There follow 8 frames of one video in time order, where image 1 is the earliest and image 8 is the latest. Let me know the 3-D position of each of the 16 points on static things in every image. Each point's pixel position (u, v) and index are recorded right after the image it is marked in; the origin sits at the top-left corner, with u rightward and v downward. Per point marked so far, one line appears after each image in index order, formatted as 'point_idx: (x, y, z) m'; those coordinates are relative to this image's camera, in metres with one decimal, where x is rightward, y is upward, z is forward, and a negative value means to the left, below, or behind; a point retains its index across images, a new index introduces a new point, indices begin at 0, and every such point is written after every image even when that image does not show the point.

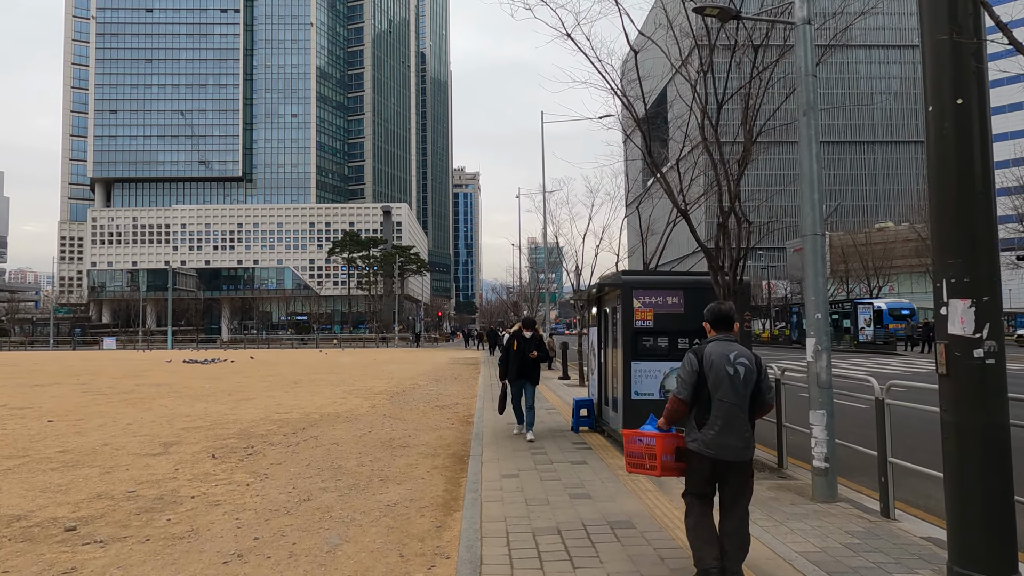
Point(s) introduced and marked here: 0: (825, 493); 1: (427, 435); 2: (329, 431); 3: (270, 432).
0: (+2.5, -1.7, +5.4) m
1: (-1.1, -2.0, +8.9) m
2: (-2.6, -2.1, +9.5) m
3: (-3.5, -2.1, +9.6) m
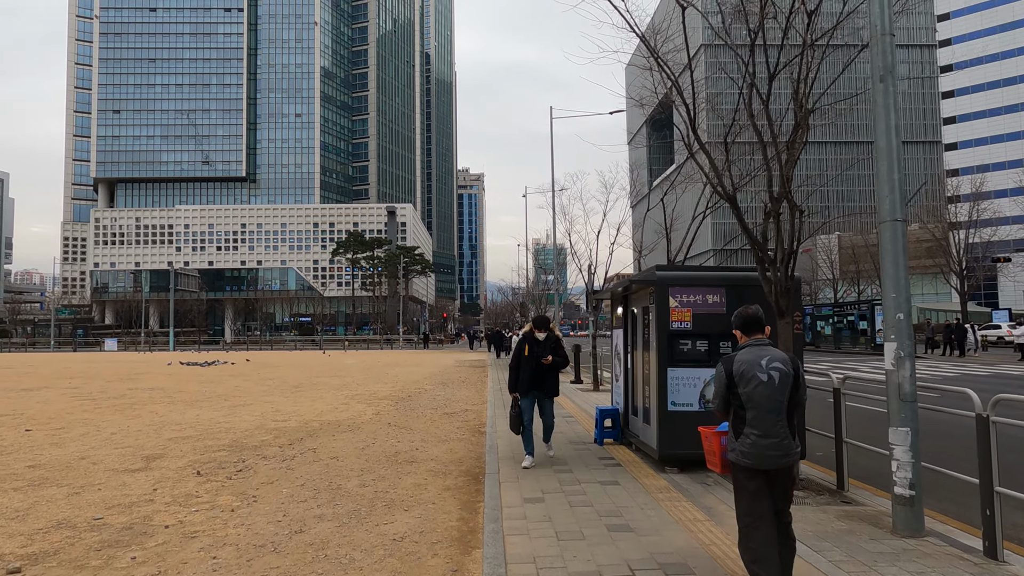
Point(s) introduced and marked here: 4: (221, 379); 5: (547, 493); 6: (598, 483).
0: (+2.7, -1.6, +4.6) m
1: (-0.9, -1.9, +8.1) m
2: (-2.4, -2.0, +8.7) m
3: (-3.3, -2.1, +8.8) m
4: (-8.5, -2.6, +19.4) m
5: (+0.3, -1.8, +5.7) m
6: (+0.8, -1.8, +6.1) m
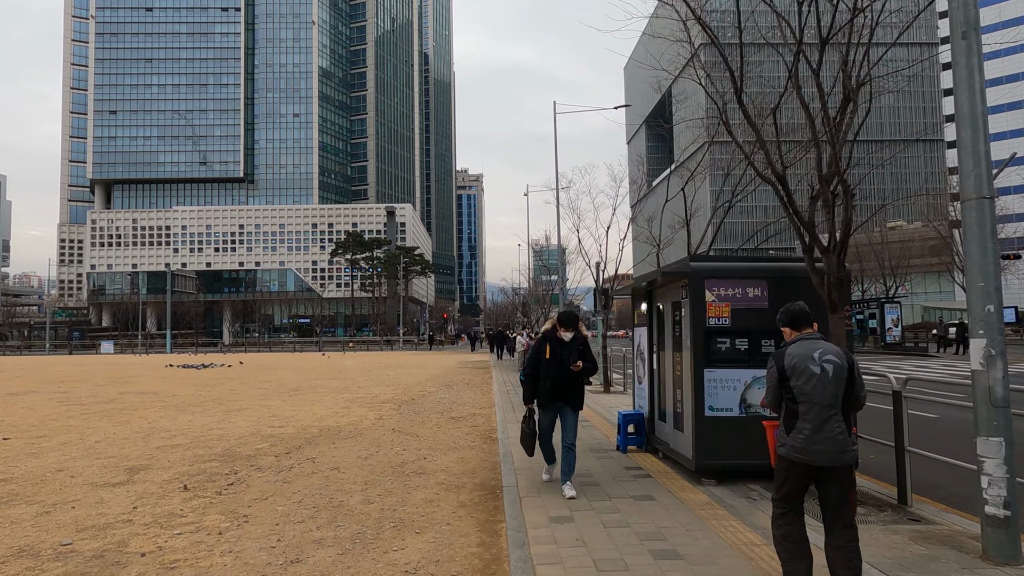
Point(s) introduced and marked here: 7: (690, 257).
0: (+2.9, -1.6, +3.9) m
1: (-0.7, -1.9, +7.4) m
2: (-2.2, -2.0, +8.1) m
3: (-3.1, -2.0, +8.2) m
4: (-8.3, -2.6, +18.7) m
5: (+0.5, -1.7, +5.0) m
6: (+1.0, -1.7, +5.4) m
7: (+1.7, +0.3, +6.2) m
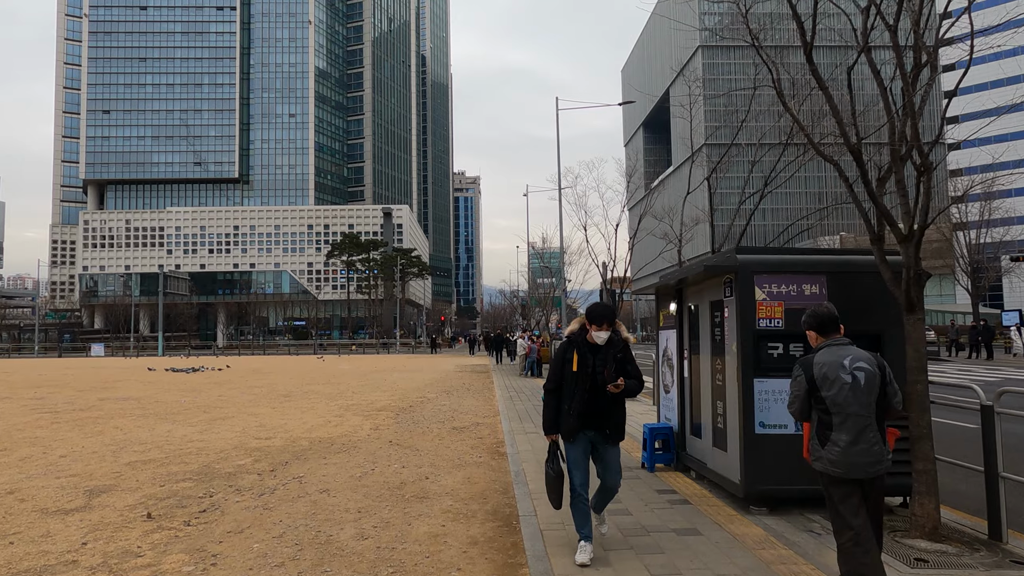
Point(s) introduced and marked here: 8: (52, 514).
0: (+3.0, -1.5, +3.1) m
1: (-0.6, -1.9, +6.6) m
2: (-2.1, -2.0, +7.2) m
3: (-3.0, -2.0, +7.3) m
4: (-8.2, -2.7, +17.8) m
5: (+0.6, -1.7, +4.2) m
6: (+1.1, -1.7, +4.6) m
7: (+1.8, +0.3, +5.4) m
8: (-3.8, -1.9, +5.5) m
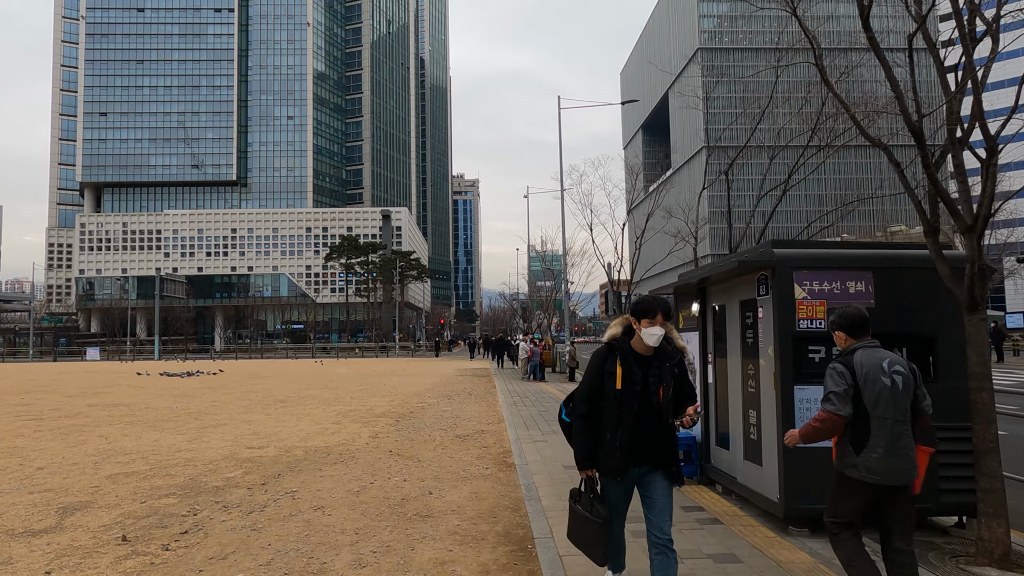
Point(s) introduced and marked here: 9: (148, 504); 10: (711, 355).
0: (+3.2, -1.5, +2.6) m
1: (-0.5, -1.8, +6.1) m
2: (-2.0, -2.0, +6.7) m
3: (-2.9, -2.0, +6.8) m
4: (-8.2, -2.7, +17.3) m
5: (+0.7, -1.6, +3.7) m
6: (+1.2, -1.7, +4.1) m
7: (+1.9, +0.3, +4.9) m
8: (-3.7, -1.9, +5.0) m
9: (-3.2, -1.9, +5.9) m
10: (+1.8, -0.6, +6.1) m
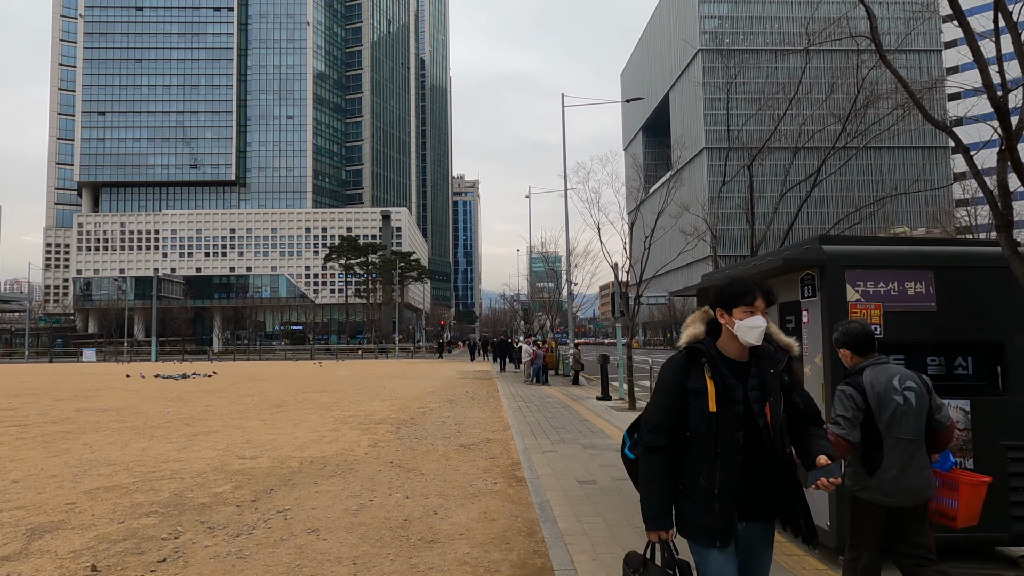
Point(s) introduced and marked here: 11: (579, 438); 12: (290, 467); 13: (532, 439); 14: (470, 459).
0: (+3.3, -1.5, +2.1) m
1: (-0.4, -1.9, +5.6) m
2: (-1.9, -2.0, +6.2) m
3: (-2.8, -2.0, +6.3) m
4: (-8.1, -2.7, +16.8) m
5: (+0.8, -1.6, +3.2) m
6: (+1.3, -1.7, +3.6) m
7: (+2.0, +0.3, +4.4) m
8: (-3.6, -1.9, +4.5) m
9: (-3.1, -1.9, +5.4) m
10: (+1.9, -0.6, +5.6) m
11: (+1.0, -2.2, +9.6) m
12: (-2.6, -2.1, +7.8) m
13: (+0.3, -2.2, +9.6) m
14: (-0.5, -2.0, +7.9) m
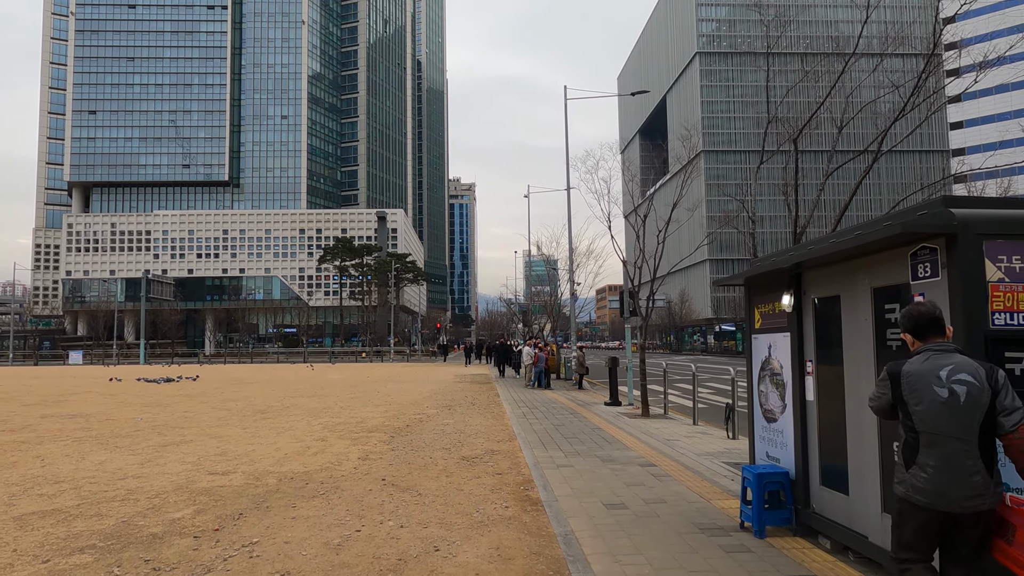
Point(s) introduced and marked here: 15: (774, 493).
0: (+3.4, -1.4, +1.1) m
1: (-0.3, -1.7, +4.5) m
2: (-1.8, -1.9, +5.1) m
3: (-2.6, -1.9, +5.2) m
4: (-8.0, -2.7, +15.7) m
5: (+1.0, -1.5, +2.1) m
6: (+1.5, -1.5, +2.5) m
7: (+2.2, +0.4, +3.3) m
8: (-3.5, -1.7, +3.4) m
9: (-3.0, -1.8, +4.3) m
10: (+2.1, -0.5, +4.5) m
11: (+1.1, -2.1, +8.6) m
12: (-2.5, -2.0, +6.8) m
13: (+0.4, -2.1, +8.5) m
14: (-0.4, -1.9, +6.9) m
15: (+1.9, -1.5, +4.8) m
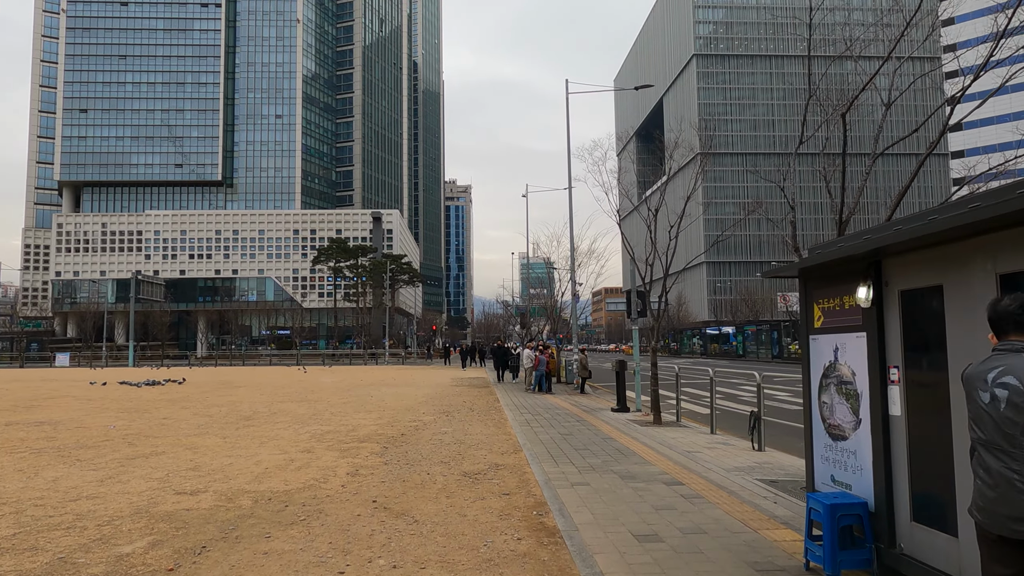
0: (+3.5, -1.3, +0.2) m
1: (-0.2, -1.7, +3.7) m
2: (-1.7, -1.8, +4.3) m
3: (-2.6, -1.8, +4.3) m
4: (-8.0, -2.6, +14.7) m
5: (+1.1, -1.4, +1.3) m
6: (+1.6, -1.5, +1.7) m
7: (+2.3, +0.5, +2.5) m
8: (-3.3, -1.6, +2.5) m
9: (-2.9, -1.7, +3.4) m
10: (+2.2, -0.4, +3.7) m
11: (+1.2, -2.0, +7.7) m
12: (-2.4, -1.9, +5.9) m
13: (+0.5, -2.0, +7.6) m
14: (-0.3, -1.9, +6.0) m
15: (+2.0, -1.4, +3.9) m
